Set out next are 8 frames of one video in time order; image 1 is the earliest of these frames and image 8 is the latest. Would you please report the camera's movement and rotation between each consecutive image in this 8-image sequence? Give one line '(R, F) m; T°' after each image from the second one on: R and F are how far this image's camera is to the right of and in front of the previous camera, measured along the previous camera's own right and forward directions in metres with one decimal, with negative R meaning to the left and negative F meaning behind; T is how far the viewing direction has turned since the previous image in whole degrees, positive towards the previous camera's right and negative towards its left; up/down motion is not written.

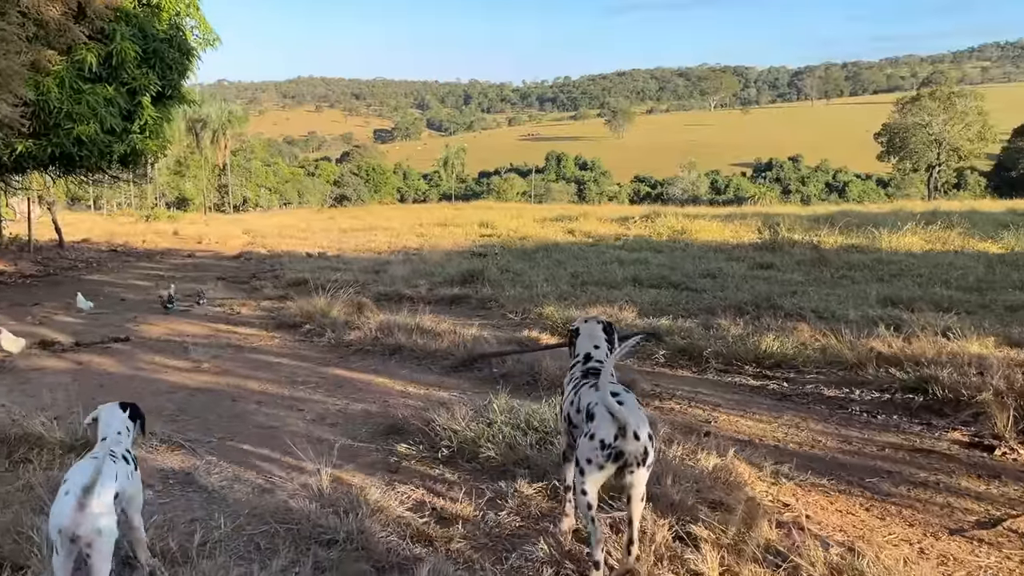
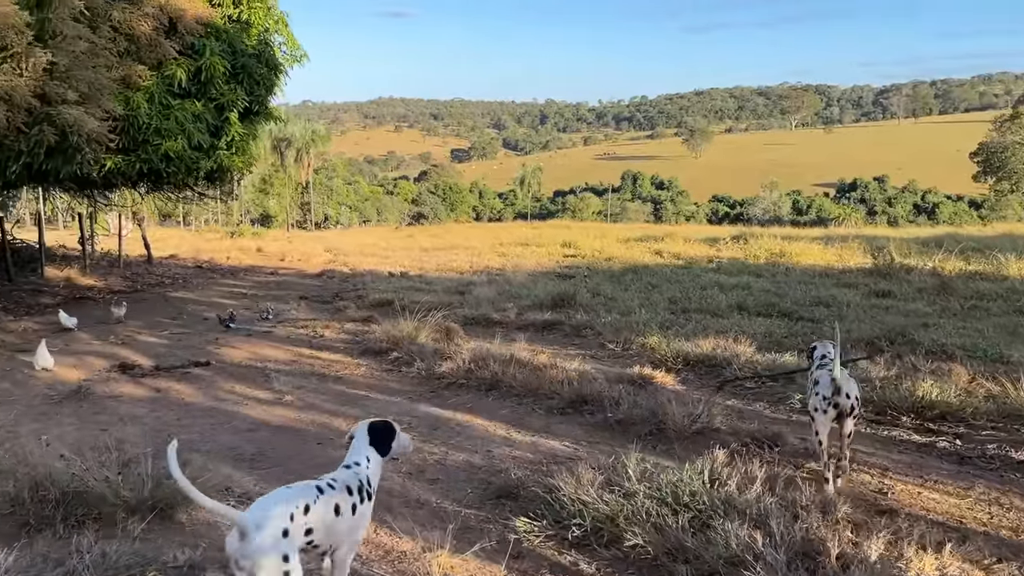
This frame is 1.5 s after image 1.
(-0.2, +0.6) m; -5°
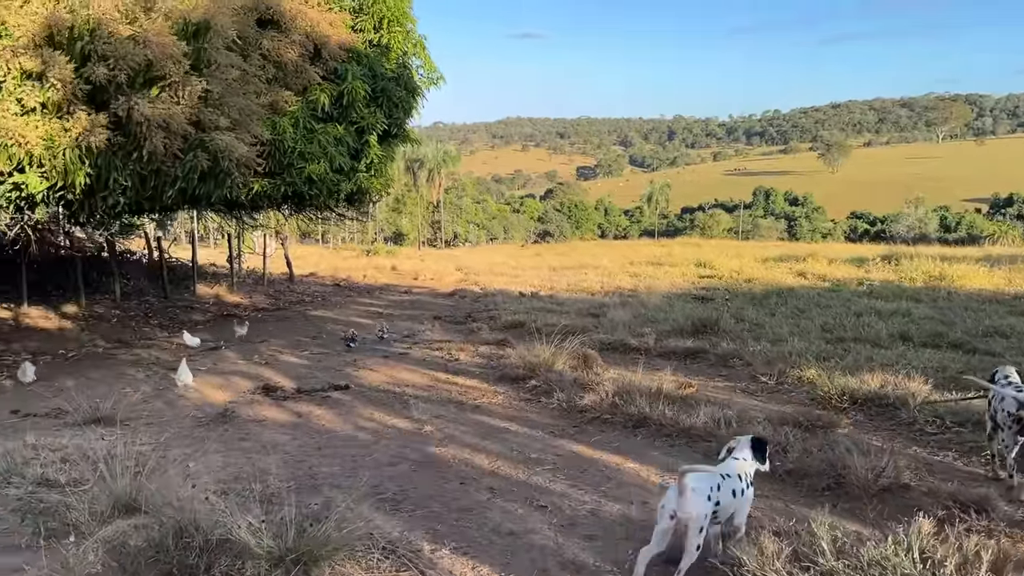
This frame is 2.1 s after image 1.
(-0.1, +0.3) m; -8°
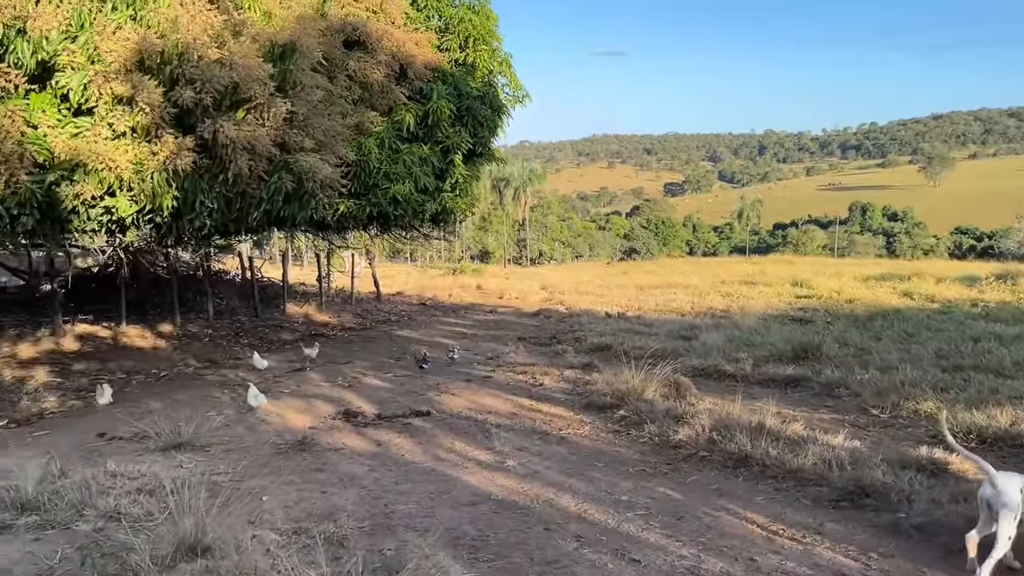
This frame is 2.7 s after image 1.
(0.0, +0.3) m; -6°
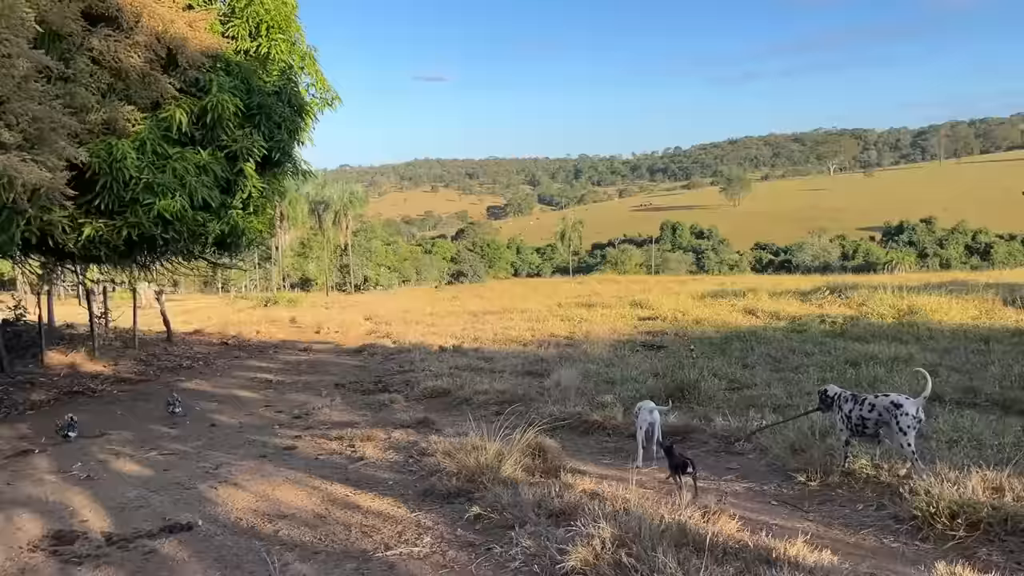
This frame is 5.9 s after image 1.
(+0.1, +1.8) m; +12°
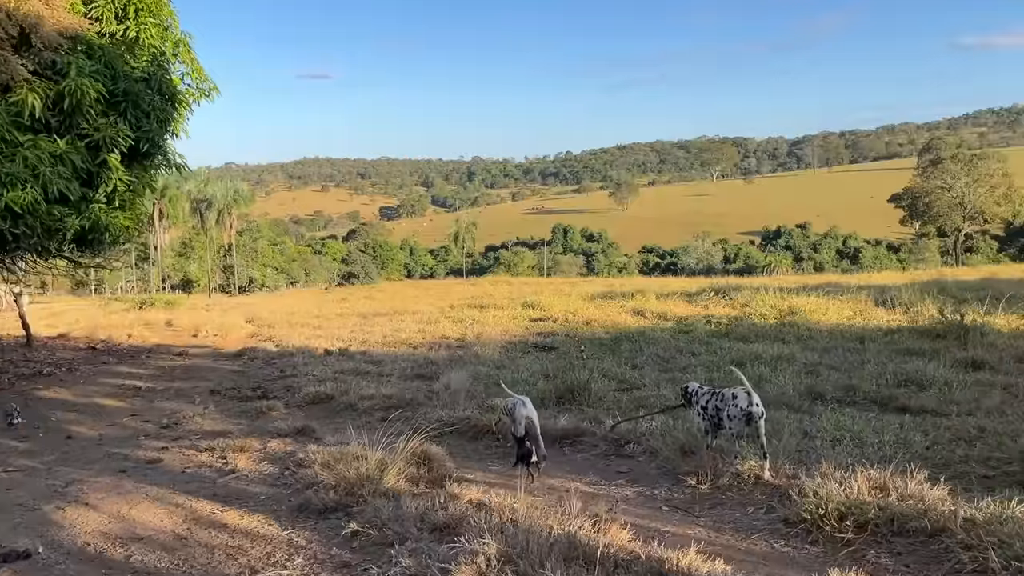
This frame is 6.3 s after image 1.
(+0.1, +0.2) m; +7°
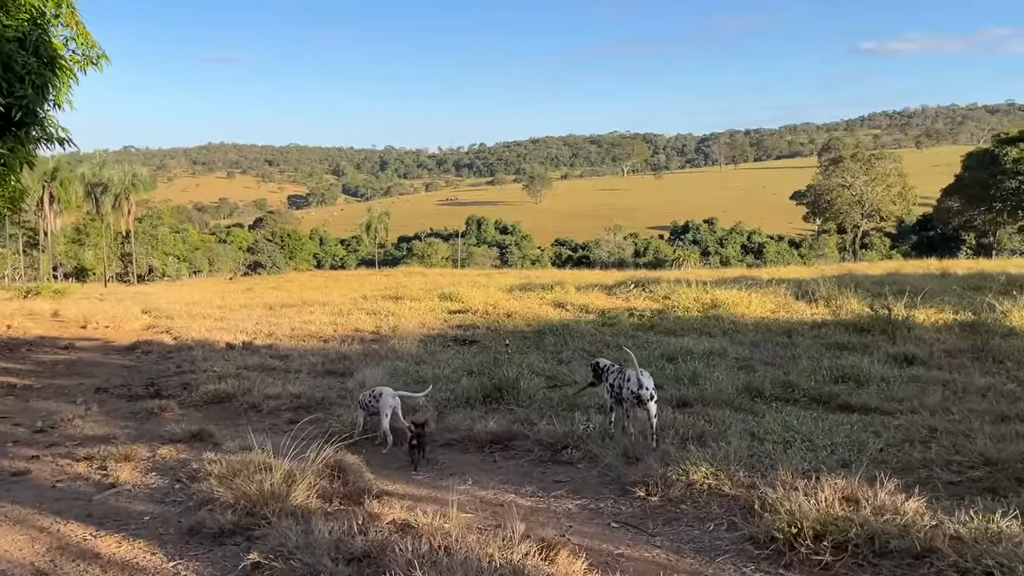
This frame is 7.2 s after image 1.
(-0.1, +0.5) m; +6°
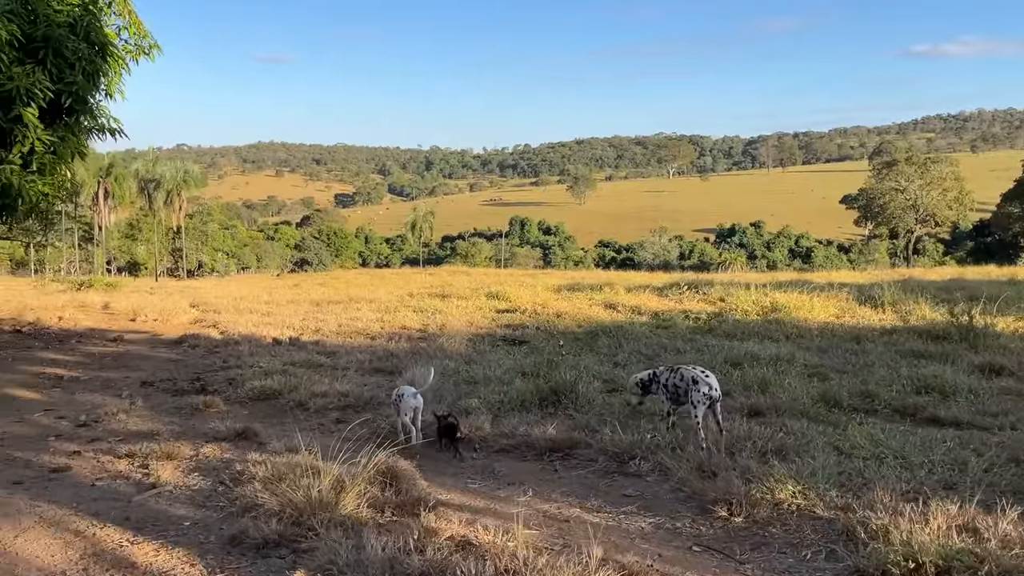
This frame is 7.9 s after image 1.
(-0.1, +0.3) m; -3°
